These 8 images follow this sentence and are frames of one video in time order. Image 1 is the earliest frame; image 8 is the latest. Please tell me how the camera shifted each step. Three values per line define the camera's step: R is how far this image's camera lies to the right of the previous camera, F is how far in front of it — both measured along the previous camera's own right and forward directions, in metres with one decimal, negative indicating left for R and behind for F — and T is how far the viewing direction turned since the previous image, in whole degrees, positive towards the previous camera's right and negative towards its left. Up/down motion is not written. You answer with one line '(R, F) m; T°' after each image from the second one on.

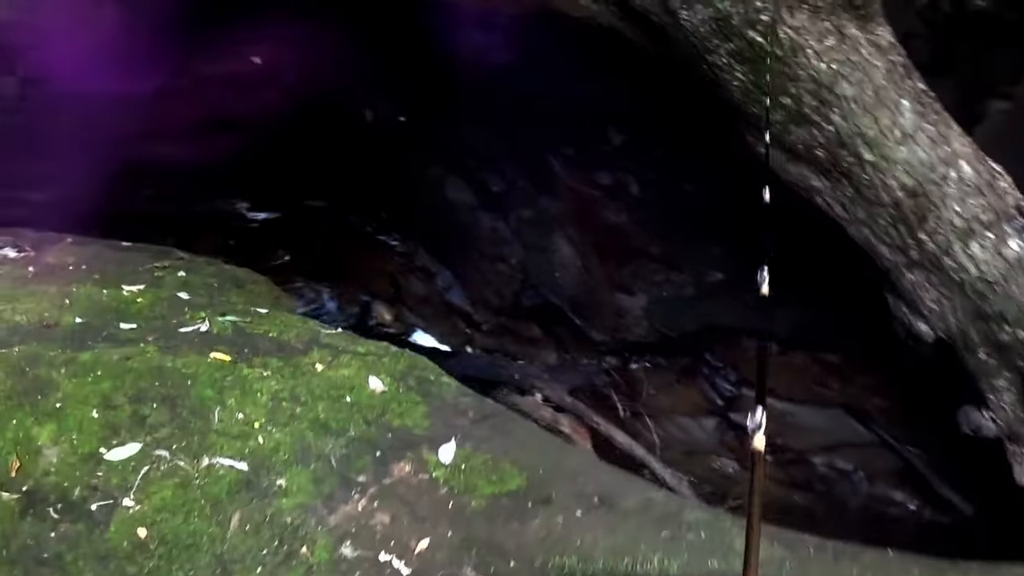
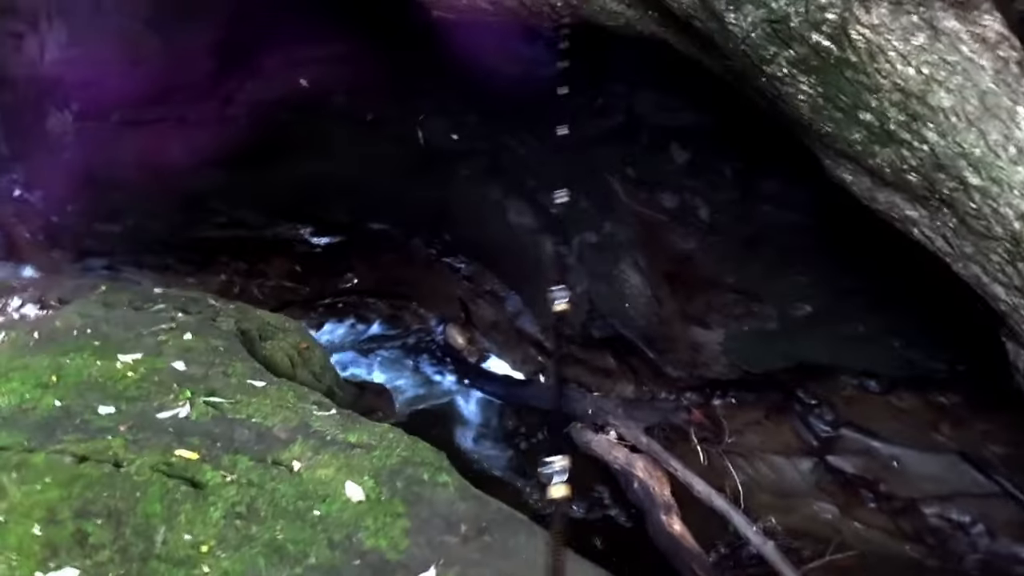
(+0.3, +0.4) m; -7°
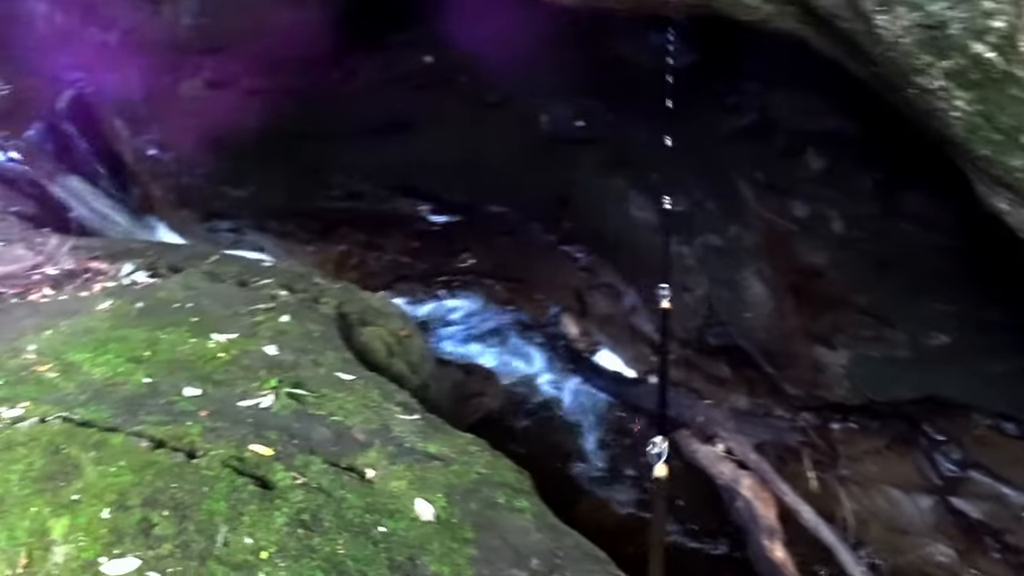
(+0.1, +0.2) m; -7°
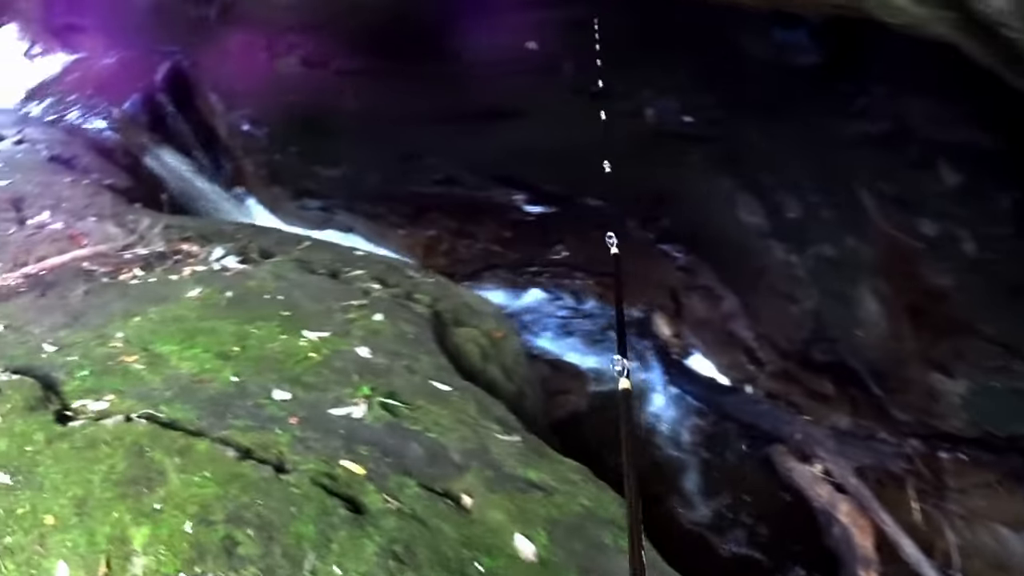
(-0.1, +0.2) m; -4°
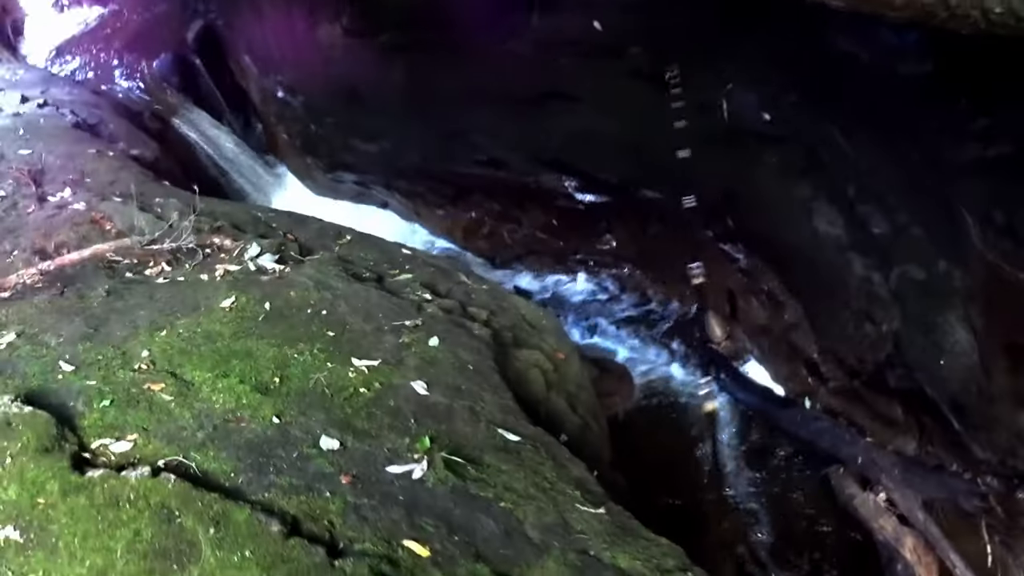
(-0.2, +0.3) m; 0°
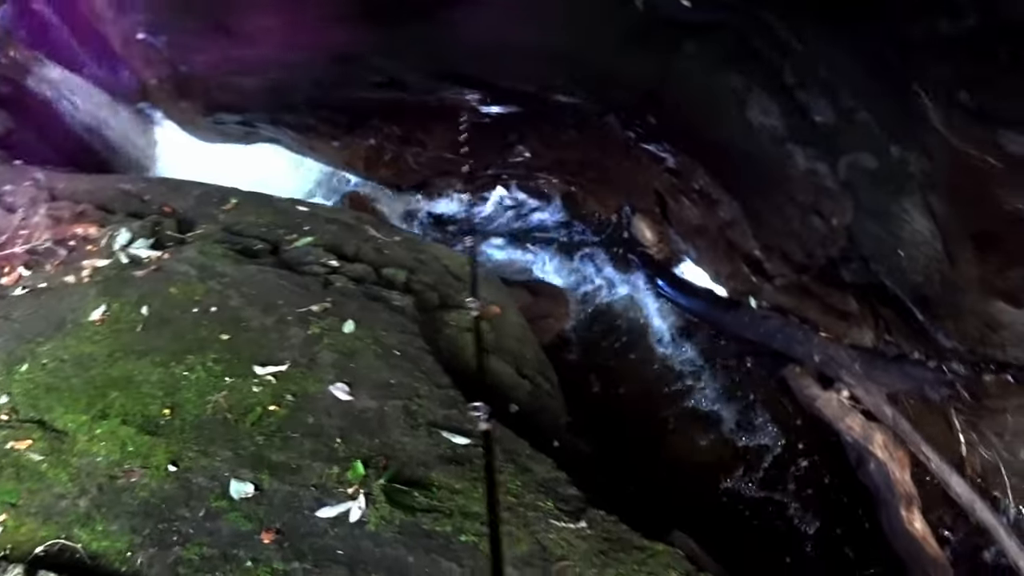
(0.0, +0.4) m; +4°
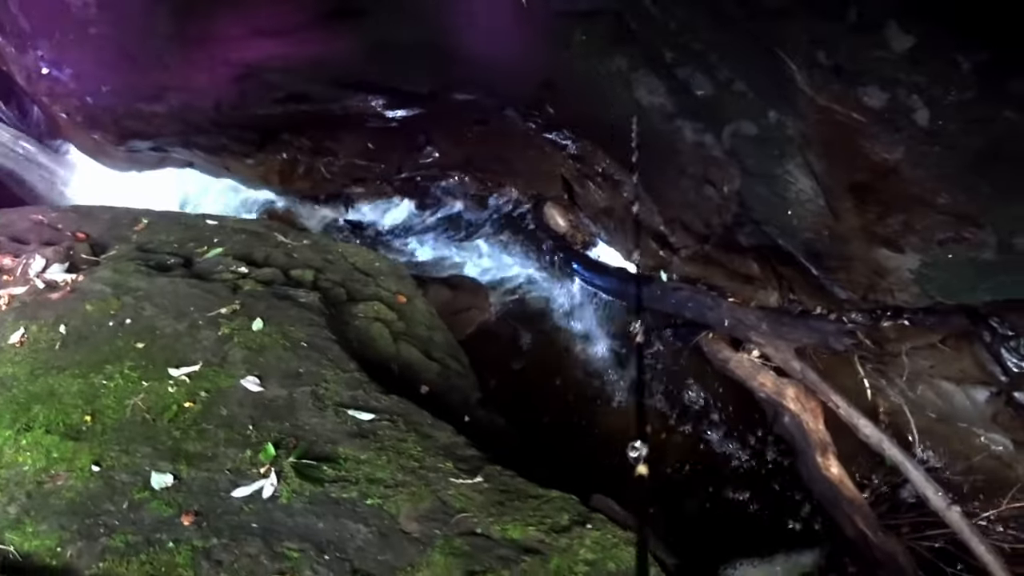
(+0.1, -0.1) m; +3°
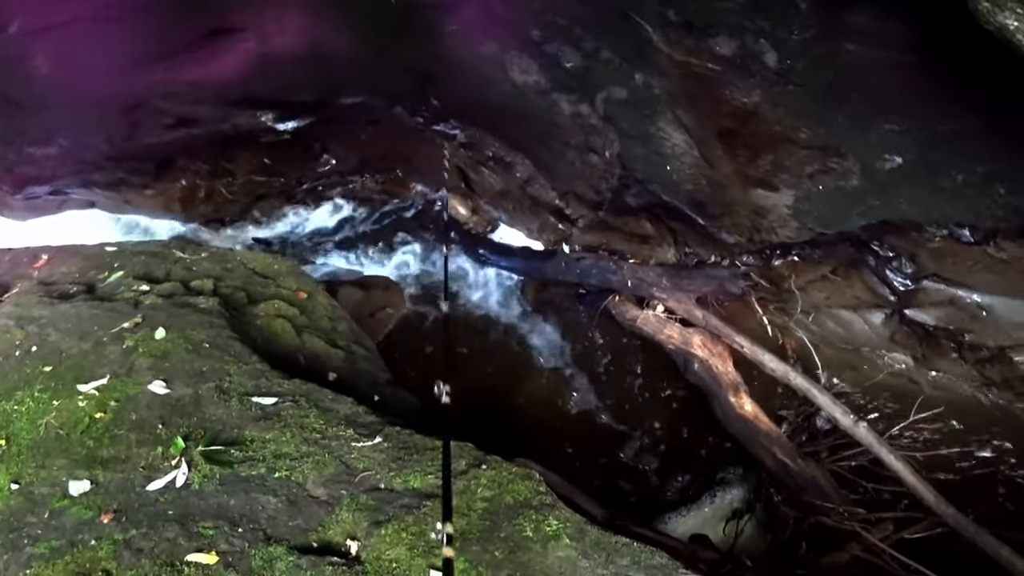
(+0.1, -0.1) m; +3°
